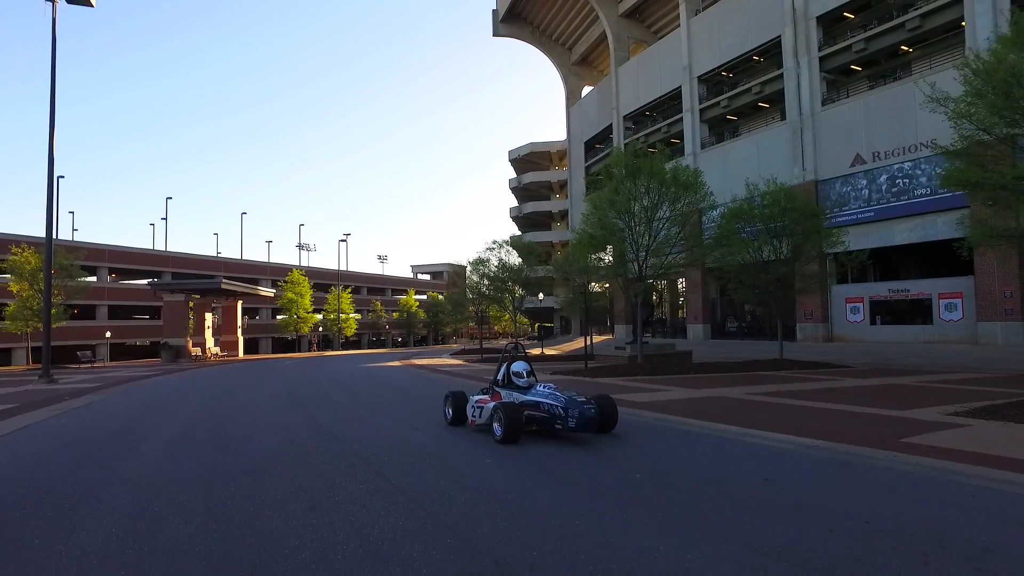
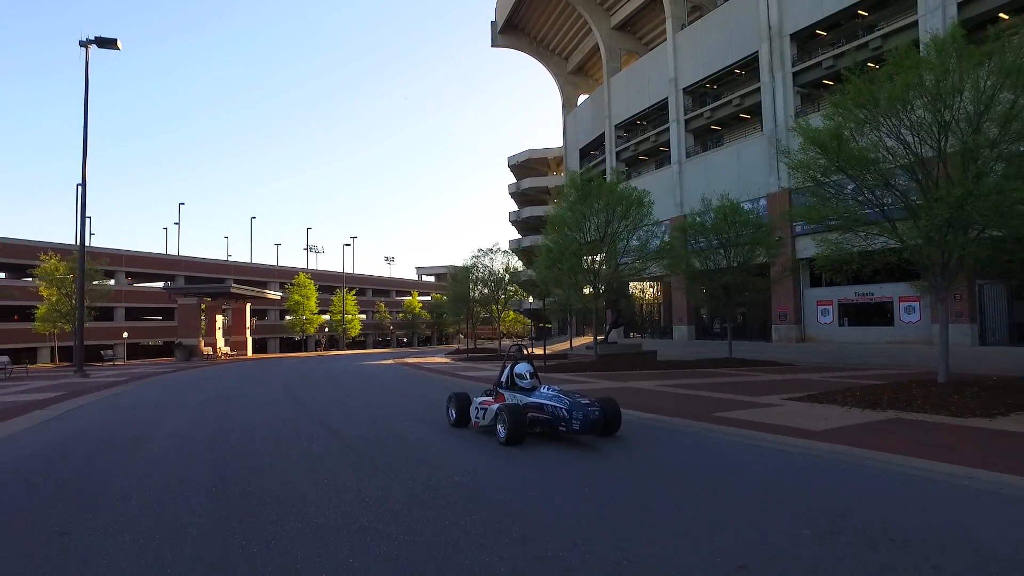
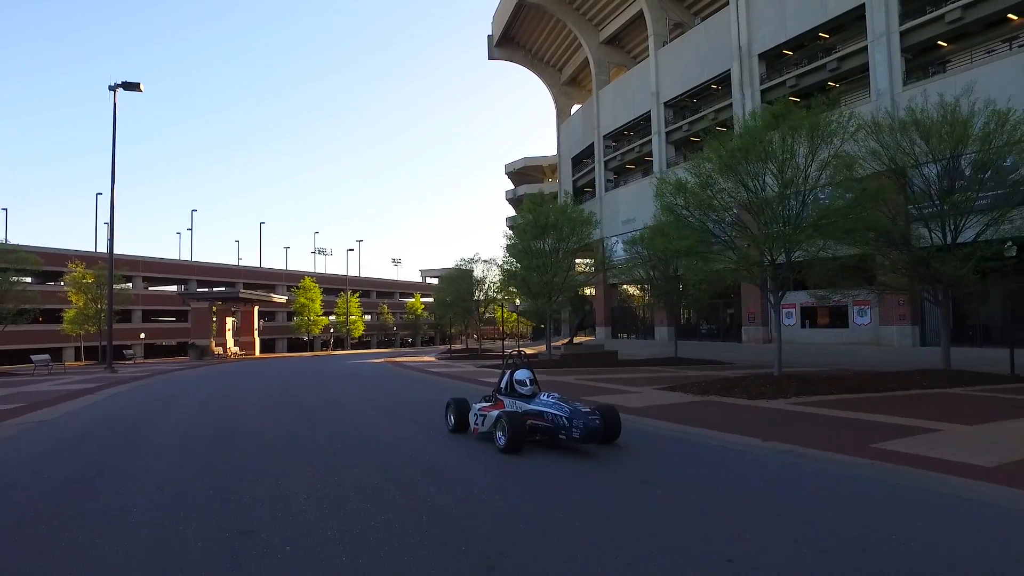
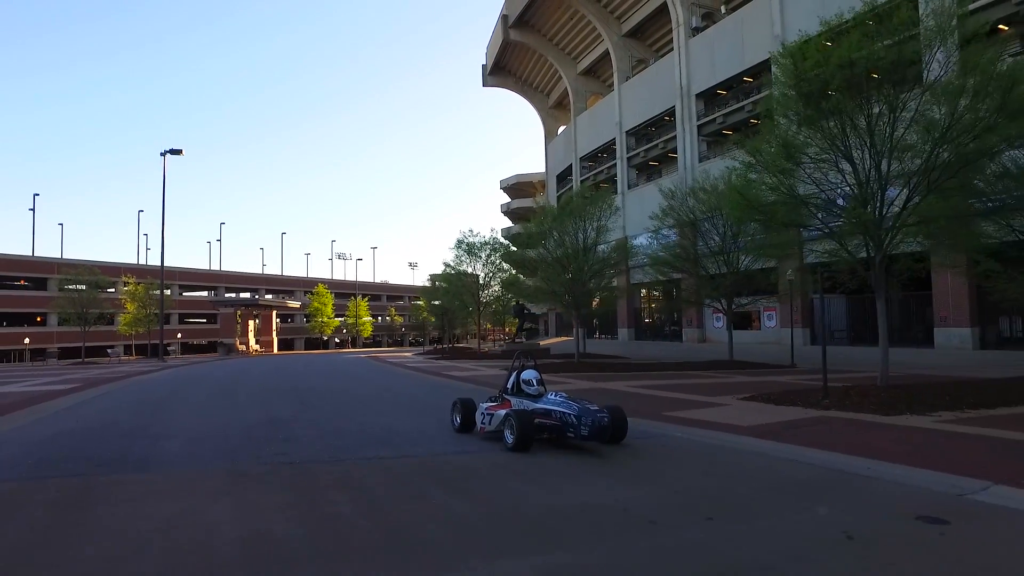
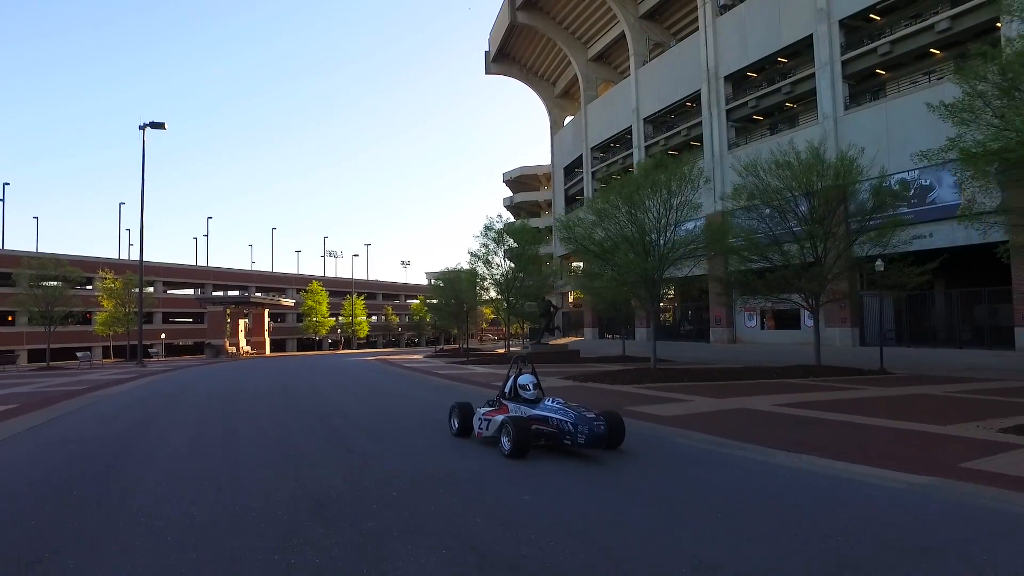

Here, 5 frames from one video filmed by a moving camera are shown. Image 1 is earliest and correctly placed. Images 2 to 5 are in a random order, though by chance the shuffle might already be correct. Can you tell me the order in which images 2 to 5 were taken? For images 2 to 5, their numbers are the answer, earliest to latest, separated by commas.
2, 3, 5, 4
